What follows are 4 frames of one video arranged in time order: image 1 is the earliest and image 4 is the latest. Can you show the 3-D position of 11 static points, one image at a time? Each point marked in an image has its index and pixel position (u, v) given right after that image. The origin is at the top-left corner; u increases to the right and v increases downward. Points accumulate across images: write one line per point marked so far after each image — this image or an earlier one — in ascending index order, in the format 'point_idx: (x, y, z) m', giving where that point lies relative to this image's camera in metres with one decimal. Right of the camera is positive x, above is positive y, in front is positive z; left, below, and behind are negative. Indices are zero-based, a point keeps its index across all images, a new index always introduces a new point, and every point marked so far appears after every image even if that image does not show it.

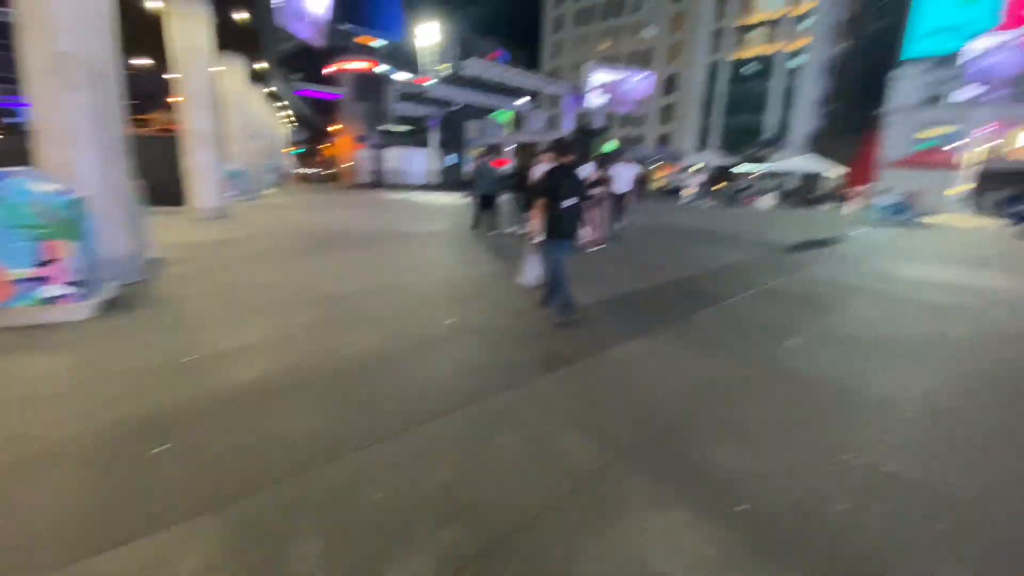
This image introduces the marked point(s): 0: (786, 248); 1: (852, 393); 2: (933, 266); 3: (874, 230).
0: (+7.3, +1.0, +12.6) m
1: (+3.4, -1.0, +4.8) m
2: (+9.5, +0.5, +10.6) m
3: (+14.5, +2.3, +18.8) m
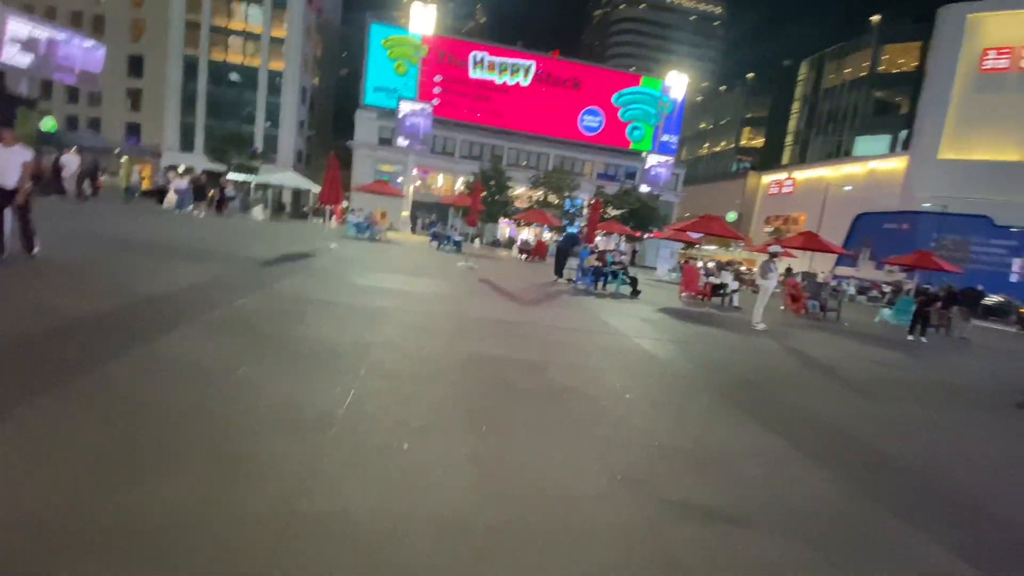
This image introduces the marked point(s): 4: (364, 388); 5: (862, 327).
0: (-6.4, +0.6, +12.2) m
1: (-2.0, -1.2, +4.7) m
2: (-3.5, +0.4, +12.9) m
3: (-7.5, +2.0, +21.7) m
4: (-1.6, -1.1, +5.3) m
5: (+13.5, -1.5, +18.2) m
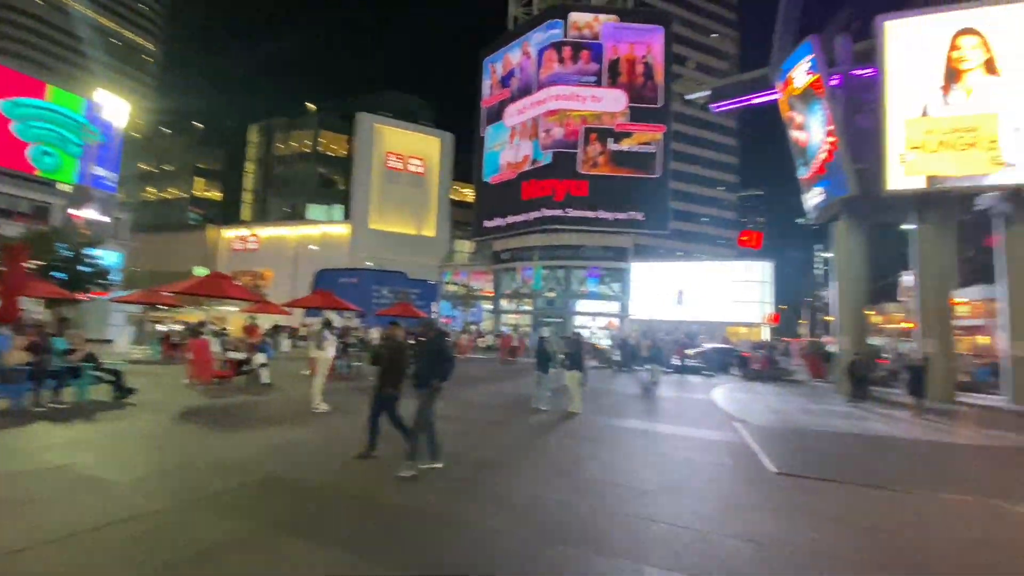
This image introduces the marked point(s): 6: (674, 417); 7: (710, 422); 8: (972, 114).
0: (-10.9, -1.3, -0.9) m
1: (-1.9, -2.0, -1.0) m
2: (-10.0, -1.6, +2.0) m
3: (-19.7, -1.2, +3.0) m
4: (-2.3, -2.0, -0.3) m
5: (-5.6, -3.7, +19.3) m
6: (+5.0, -4.0, +14.5) m
7: (+5.9, -4.0, +14.2) m
8: (+18.0, +6.8, +18.3) m
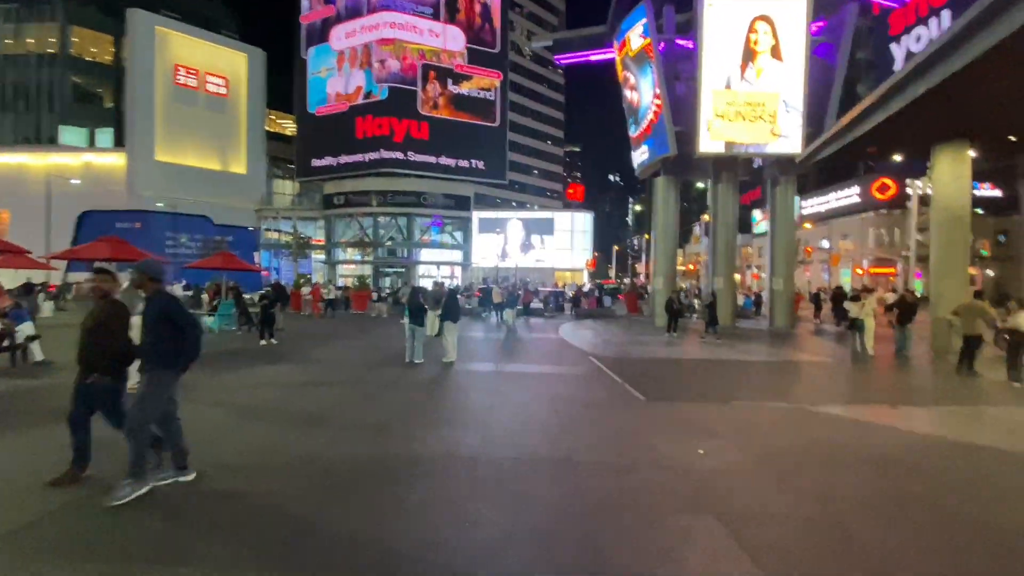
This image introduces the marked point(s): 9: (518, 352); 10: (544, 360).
0: (-8.9, -1.8, -4.7) m
1: (-0.5, -2.2, -1.7) m
2: (-9.0, -1.7, -1.7) m
3: (-18.5, -1.6, -4.1) m
4: (-1.0, -2.1, -1.2) m
5: (-10.9, -1.9, +16.2) m
6: (+0.8, -2.3, +15.3) m
7: (+1.7, -2.3, +15.4) m
8: (+11.7, +9.3, +22.2) m
9: (+0.2, -2.3, +16.7) m
10: (+1.0, -2.3, +14.8) m
